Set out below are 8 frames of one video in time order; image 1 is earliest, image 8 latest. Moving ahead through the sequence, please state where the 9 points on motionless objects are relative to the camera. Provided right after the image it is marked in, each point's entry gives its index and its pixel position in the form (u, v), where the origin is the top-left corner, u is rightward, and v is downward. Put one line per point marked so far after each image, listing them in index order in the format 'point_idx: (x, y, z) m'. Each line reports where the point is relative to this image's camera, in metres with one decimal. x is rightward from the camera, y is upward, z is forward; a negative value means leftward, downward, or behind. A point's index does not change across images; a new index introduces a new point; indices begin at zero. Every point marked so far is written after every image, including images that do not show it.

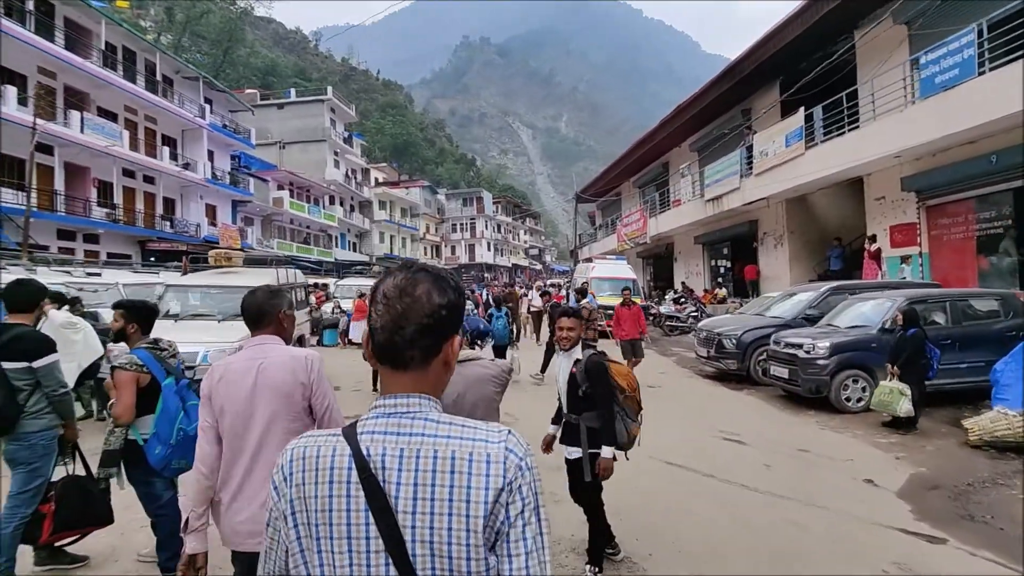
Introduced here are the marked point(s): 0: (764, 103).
0: (+6.8, +5.0, +15.6) m
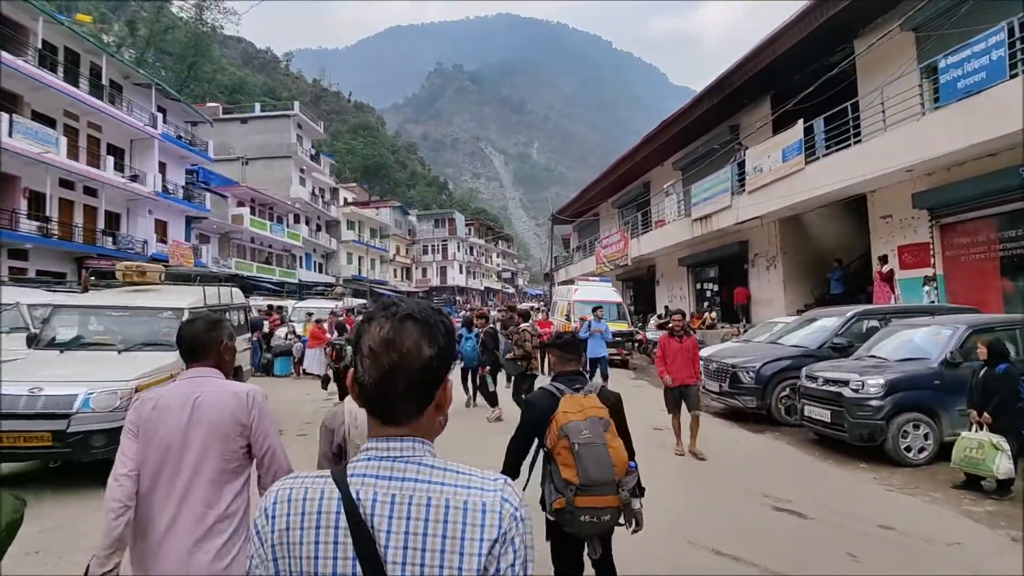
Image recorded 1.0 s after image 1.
0: (+6.2, +4.4, +14.8) m
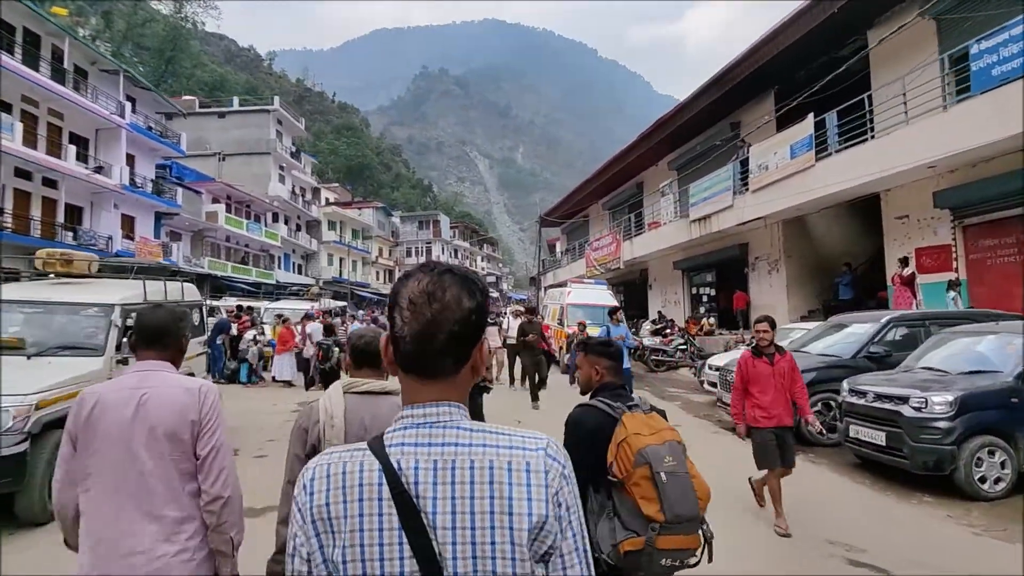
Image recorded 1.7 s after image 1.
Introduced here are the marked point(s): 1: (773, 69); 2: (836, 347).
0: (+6.0, +4.3, +14.2) m
1: (+5.8, +4.8, +12.8) m
2: (+3.6, -0.7, +6.5) m
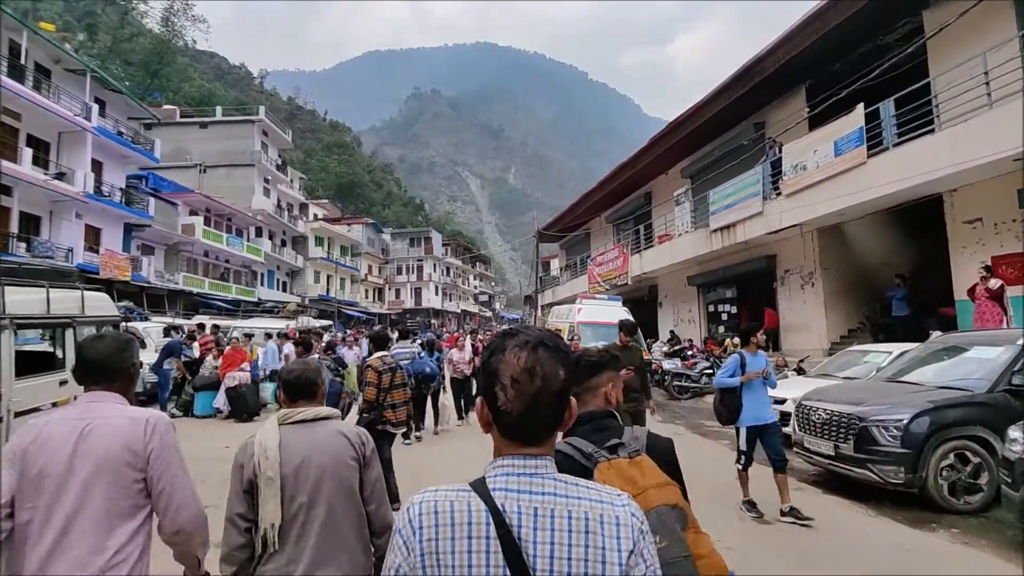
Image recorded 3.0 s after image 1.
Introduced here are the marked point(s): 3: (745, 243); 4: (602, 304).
0: (+6.1, +3.9, +12.8) m
1: (+5.9, +4.5, +11.5) m
2: (+3.8, -0.8, +4.9) m
3: (+5.2, +1.0, +12.9) m
4: (+2.0, -0.4, +12.9) m
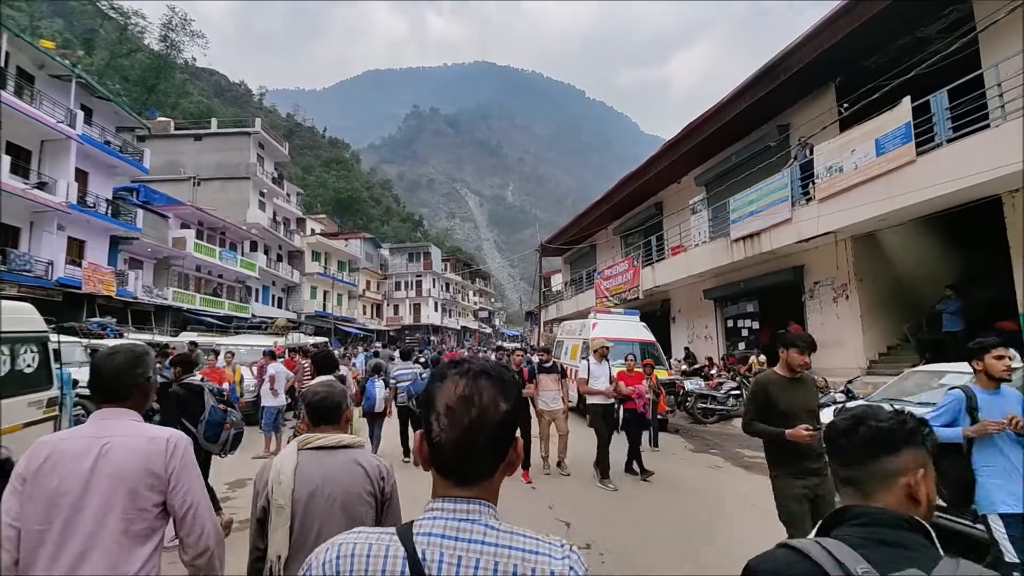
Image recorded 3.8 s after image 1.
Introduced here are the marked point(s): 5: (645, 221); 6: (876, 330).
0: (+6.2, +3.6, +12.0) m
1: (+6.0, +4.3, +10.7) m
2: (+4.0, -0.8, +4.0) m
3: (+5.4, +0.7, +12.0) m
4: (+2.2, -0.6, +12.0) m
5: (+4.6, +2.3, +19.8) m
6: (+6.7, -0.8, +10.7) m
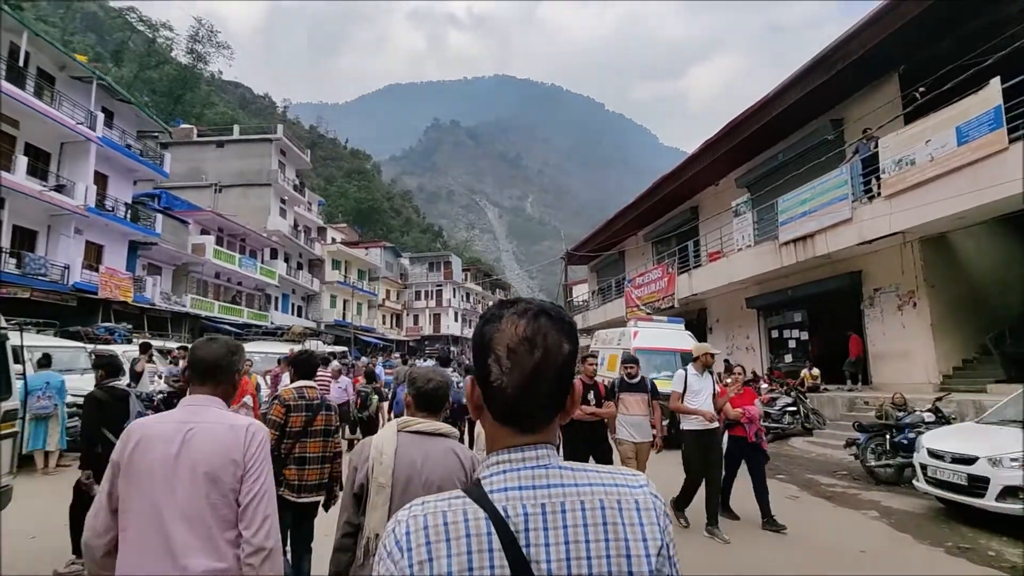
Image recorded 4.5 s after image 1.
0: (+6.8, +3.5, +11.0) m
1: (+6.6, +4.2, +9.8) m
2: (+4.3, -0.8, +3.0) m
3: (+6.0, +0.6, +11.0) m
4: (+2.8, -0.8, +11.0) m
5: (+5.4, +2.0, +18.9) m
6: (+7.3, -0.9, +9.7) m
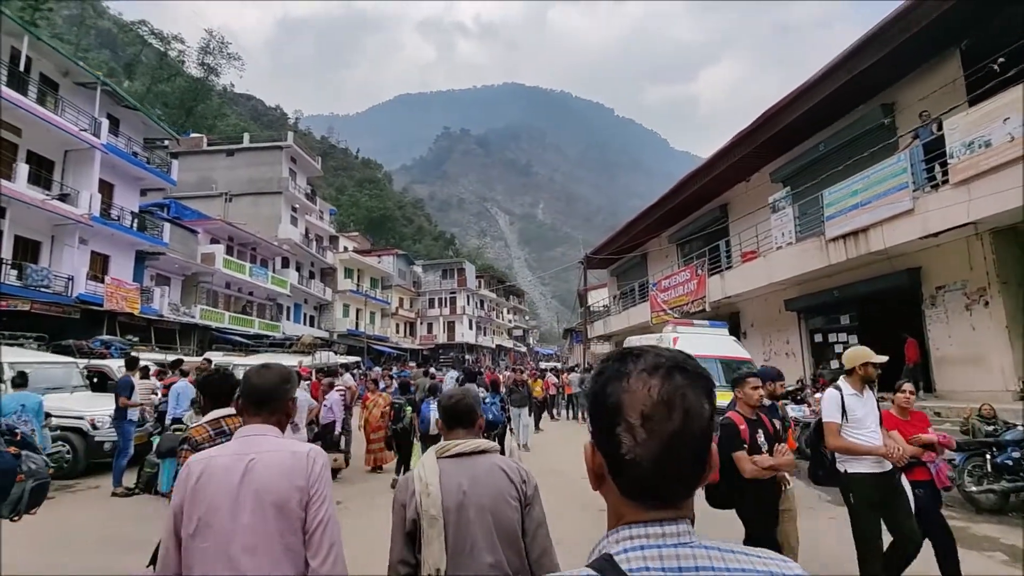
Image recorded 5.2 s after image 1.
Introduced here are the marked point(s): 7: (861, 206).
0: (+7.2, +3.5, +10.1) m
1: (+7.0, +4.2, +8.8) m
2: (+4.6, -0.7, +2.0) m
3: (+6.4, +0.6, +10.0) m
4: (+3.2, -0.8, +10.1) m
5: (+6.0, +1.9, +17.9) m
6: (+7.7, -0.8, +8.7) m
7: (+6.1, +1.5, +10.1) m
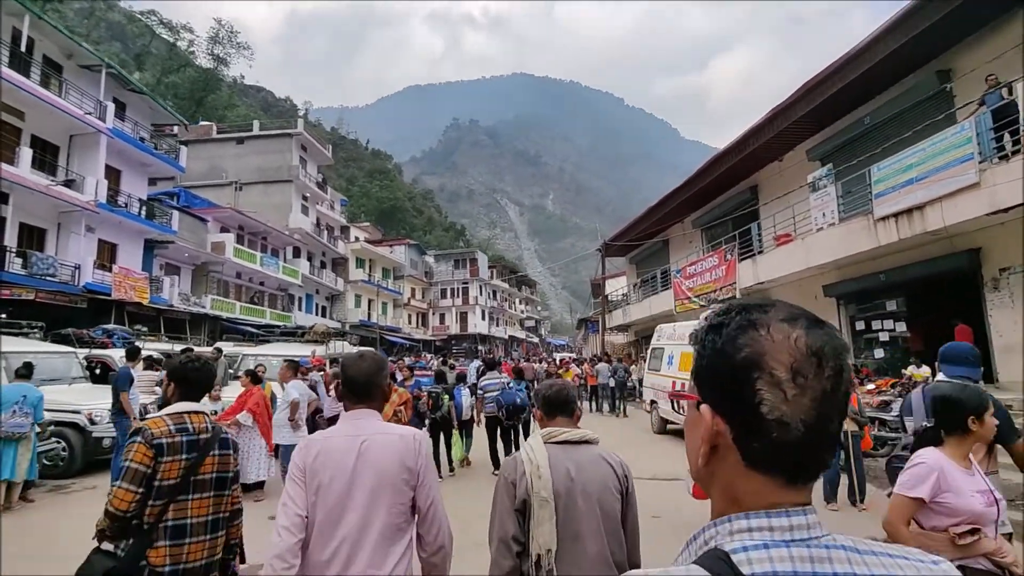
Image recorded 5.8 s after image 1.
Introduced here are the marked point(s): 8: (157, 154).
0: (+7.7, +3.8, +9.3) m
1: (+7.4, +4.5, +8.0) m
2: (+4.9, -0.5, +1.3) m
3: (+6.8, +0.9, +9.3) m
4: (+3.7, -0.5, +9.4) m
5: (+6.6, +2.3, +17.1) m
6: (+8.1, -0.6, +7.9) m
7: (+6.6, +1.8, +9.4) m
8: (-11.6, +4.4, +19.0) m
